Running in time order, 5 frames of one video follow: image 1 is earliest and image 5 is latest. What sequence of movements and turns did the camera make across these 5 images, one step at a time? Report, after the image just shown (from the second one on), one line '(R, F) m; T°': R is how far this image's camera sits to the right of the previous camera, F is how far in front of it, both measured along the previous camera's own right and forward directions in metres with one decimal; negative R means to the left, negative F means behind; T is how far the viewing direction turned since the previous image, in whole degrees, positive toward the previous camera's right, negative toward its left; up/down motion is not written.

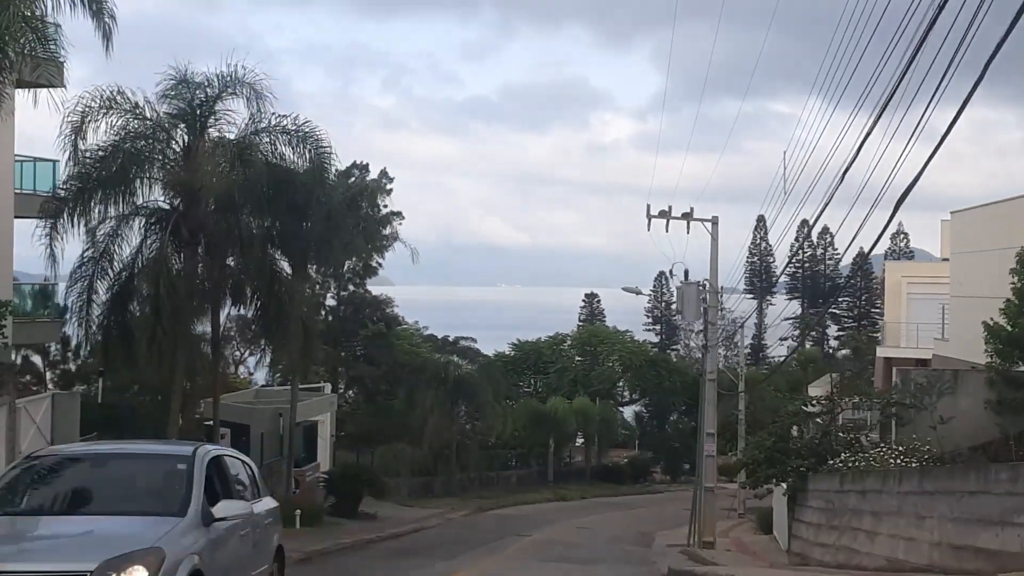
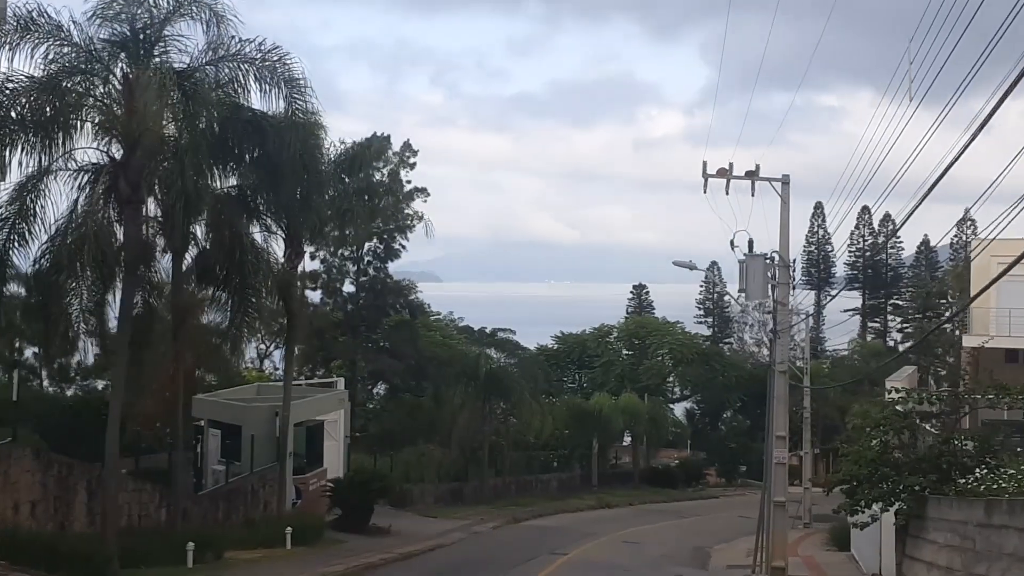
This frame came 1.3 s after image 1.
(+0.4, +4.2) m; -2°
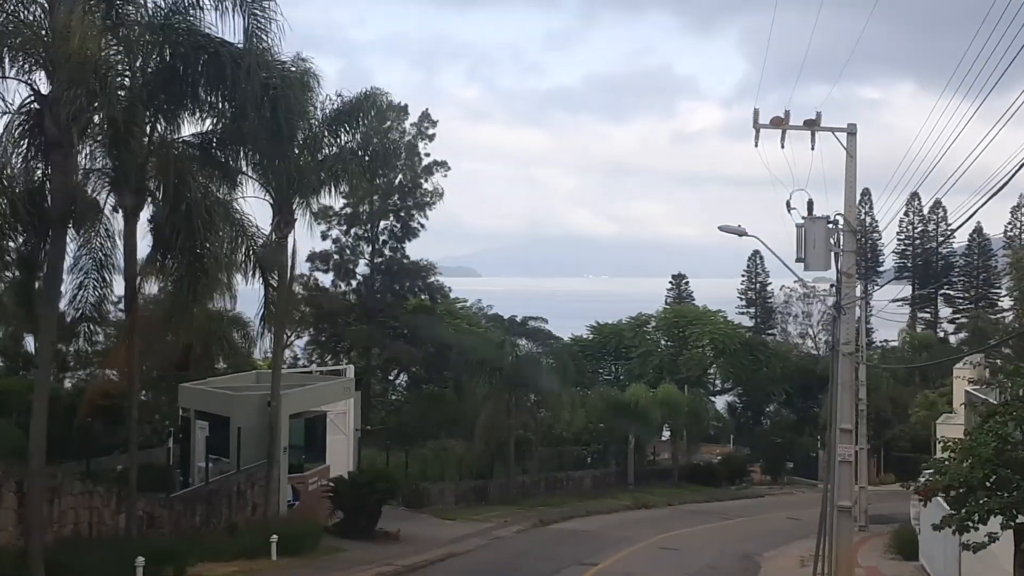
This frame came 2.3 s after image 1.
(+0.3, +3.0) m; -2°
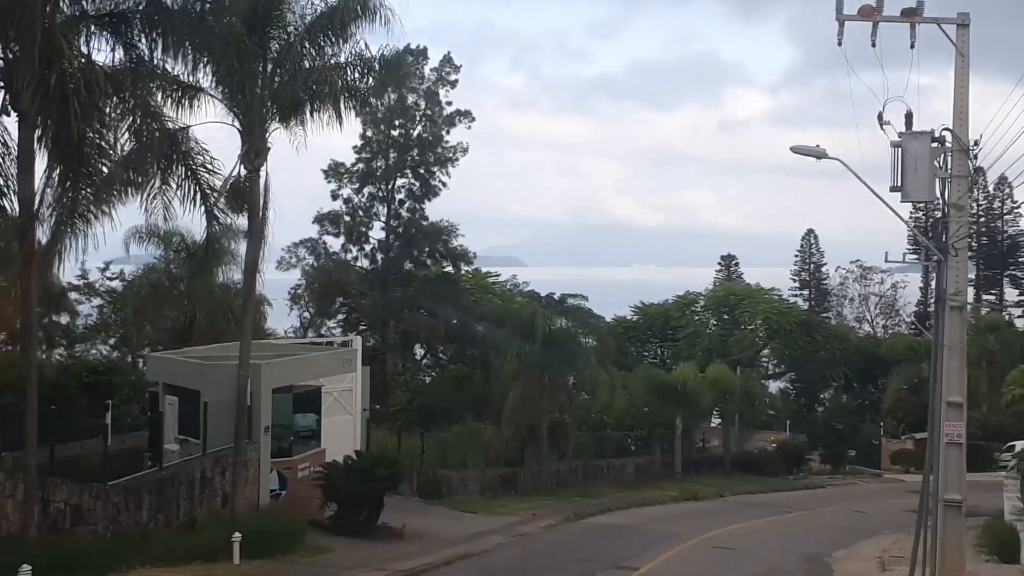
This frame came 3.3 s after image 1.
(+0.4, +3.7) m; -2°
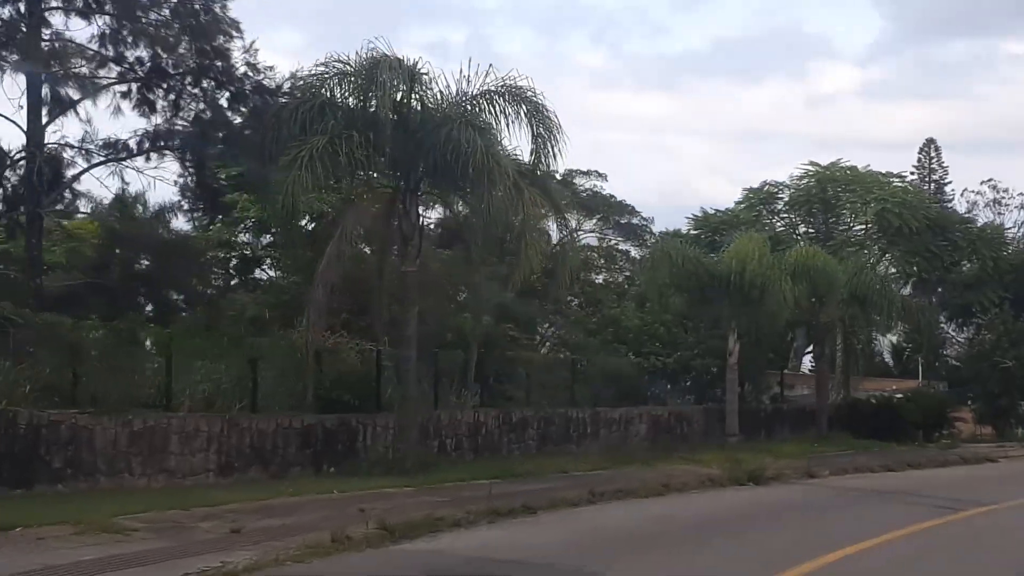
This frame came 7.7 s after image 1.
(+3.2, +17.6) m; -4°
